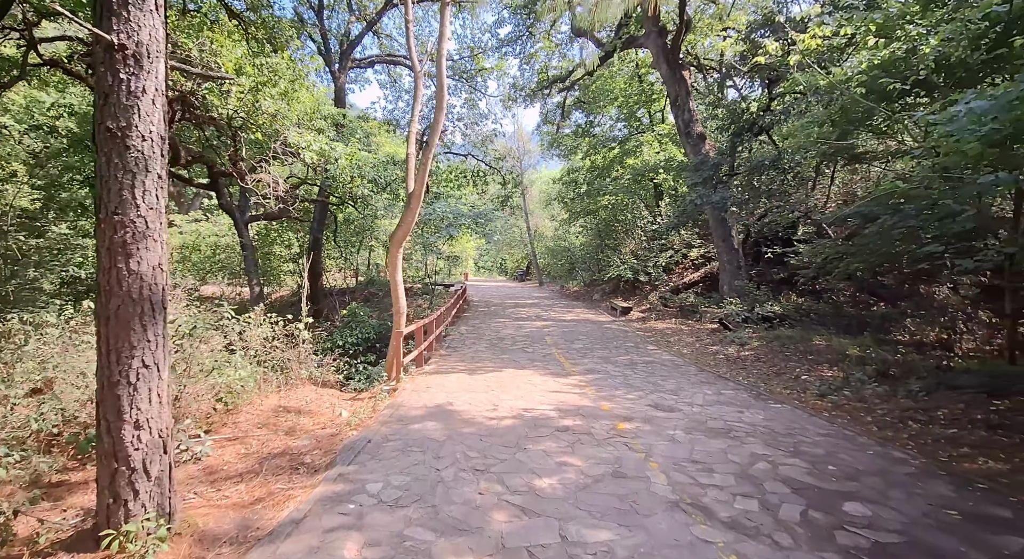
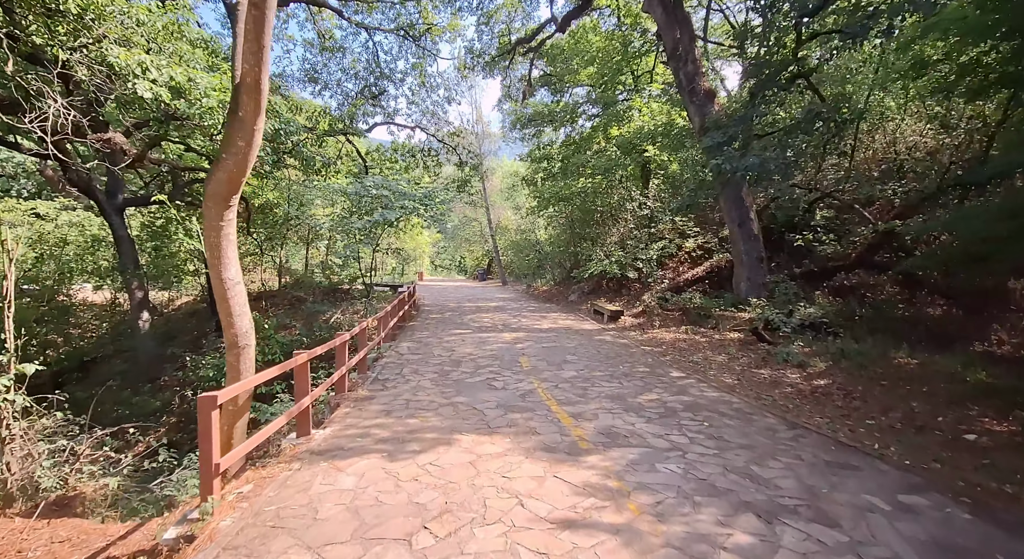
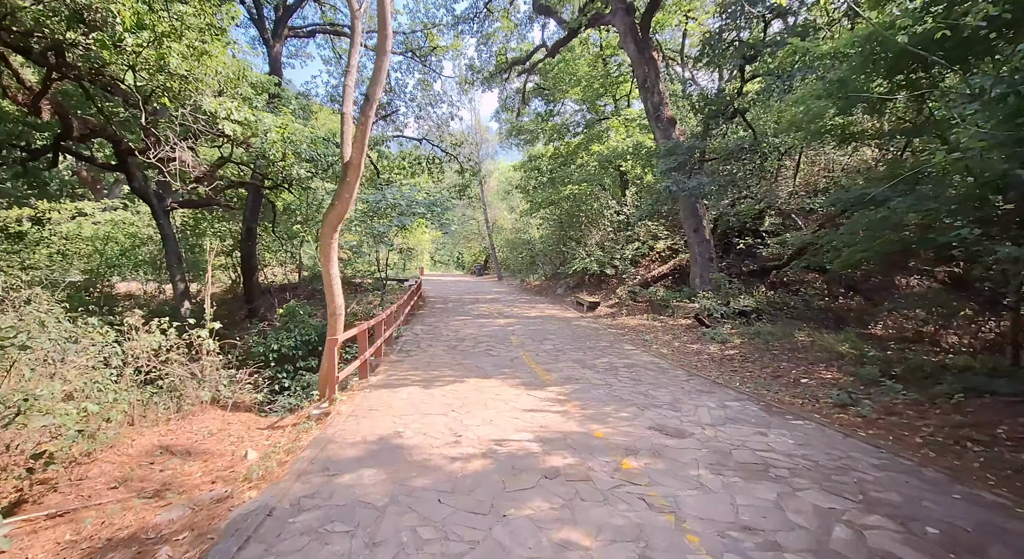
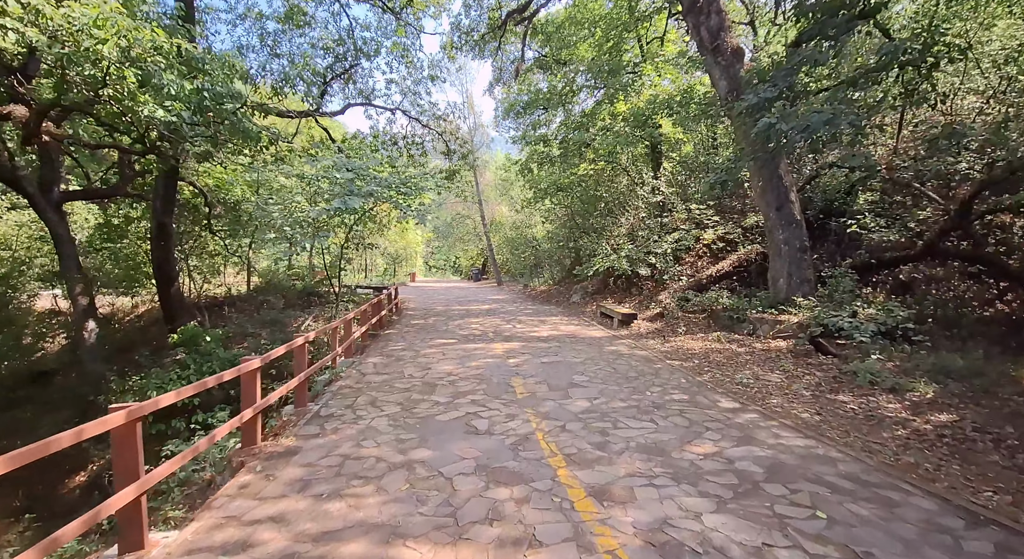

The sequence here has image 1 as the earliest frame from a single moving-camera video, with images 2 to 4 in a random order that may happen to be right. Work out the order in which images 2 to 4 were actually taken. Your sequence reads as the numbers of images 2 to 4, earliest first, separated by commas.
3, 2, 4
